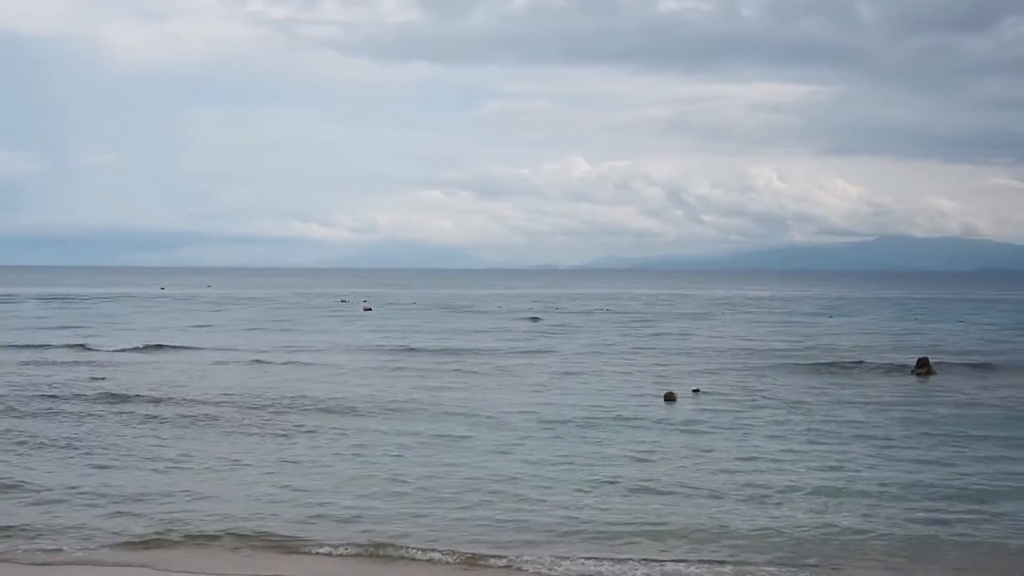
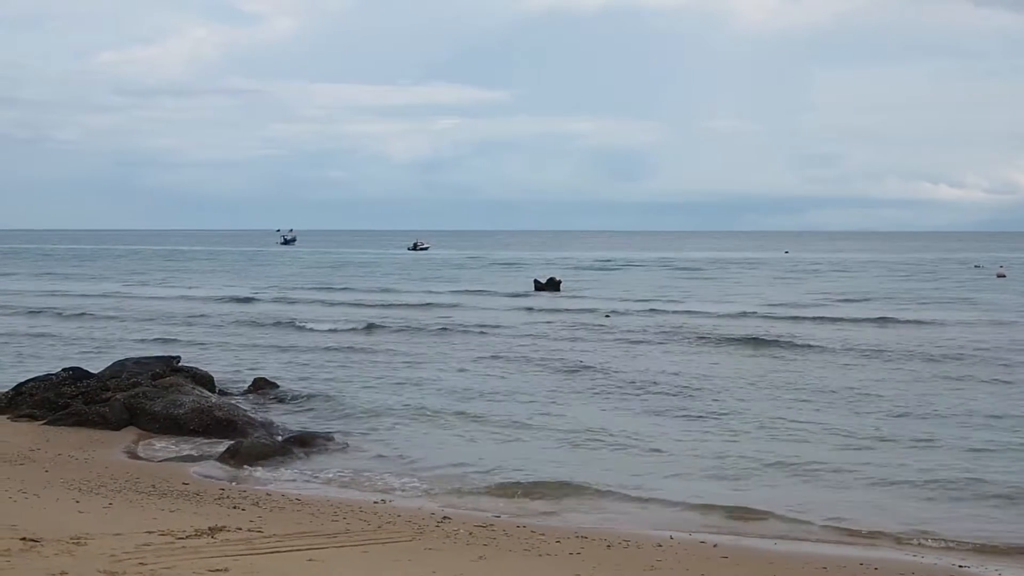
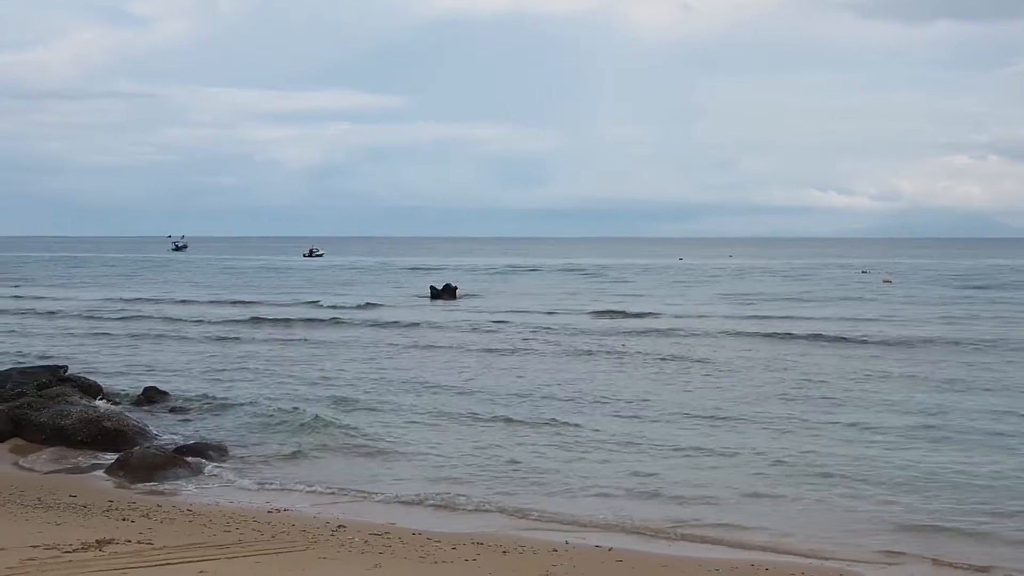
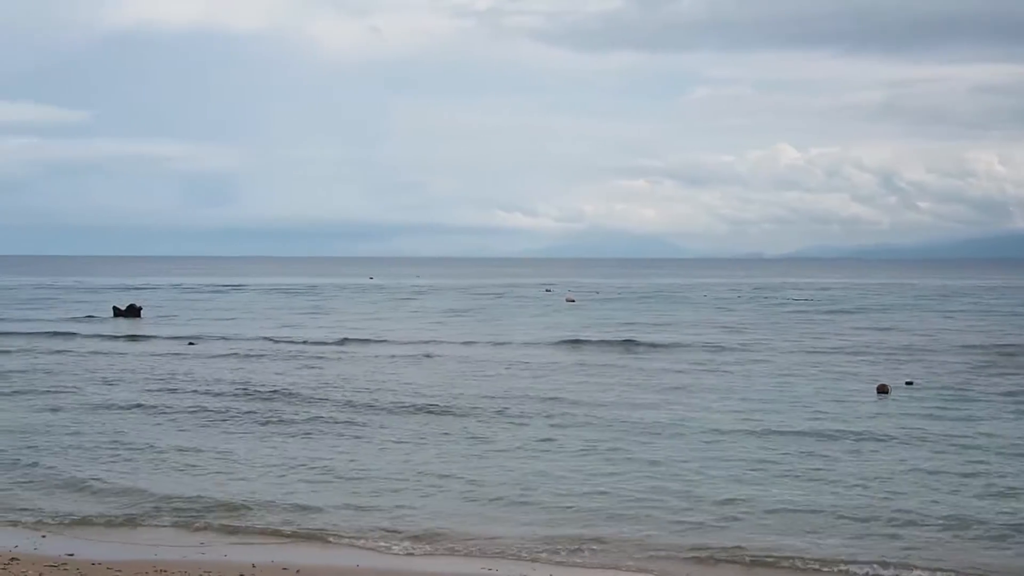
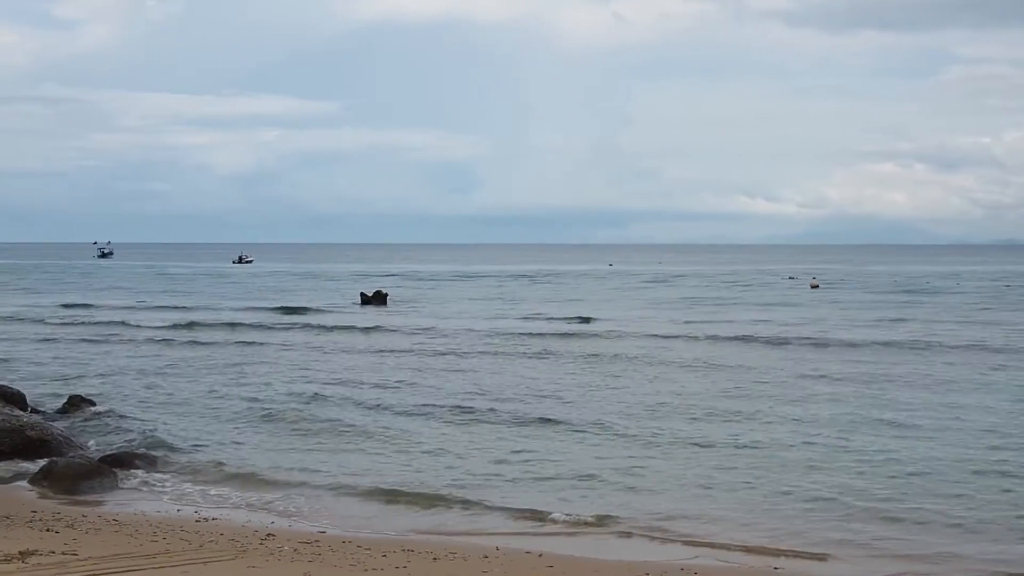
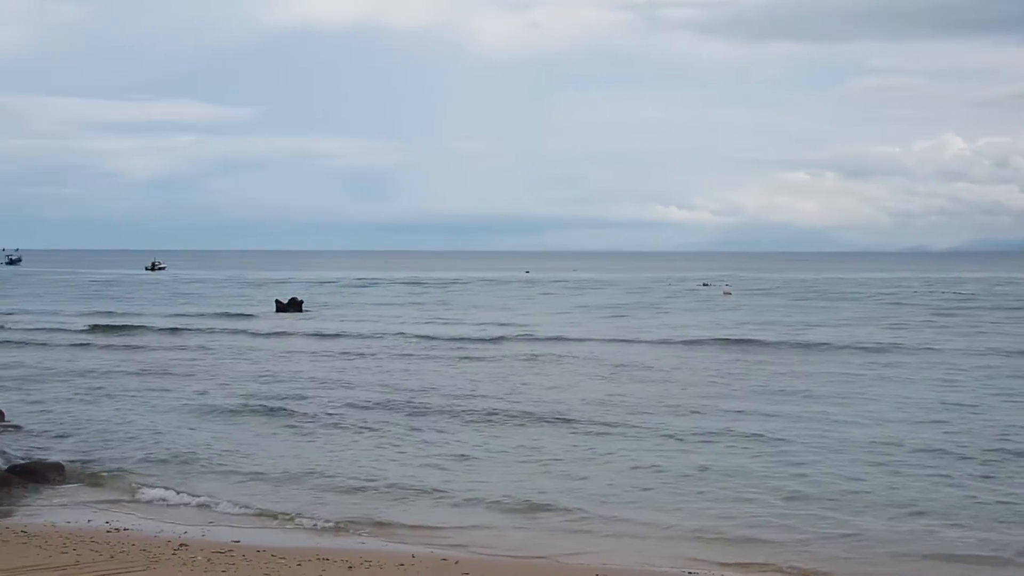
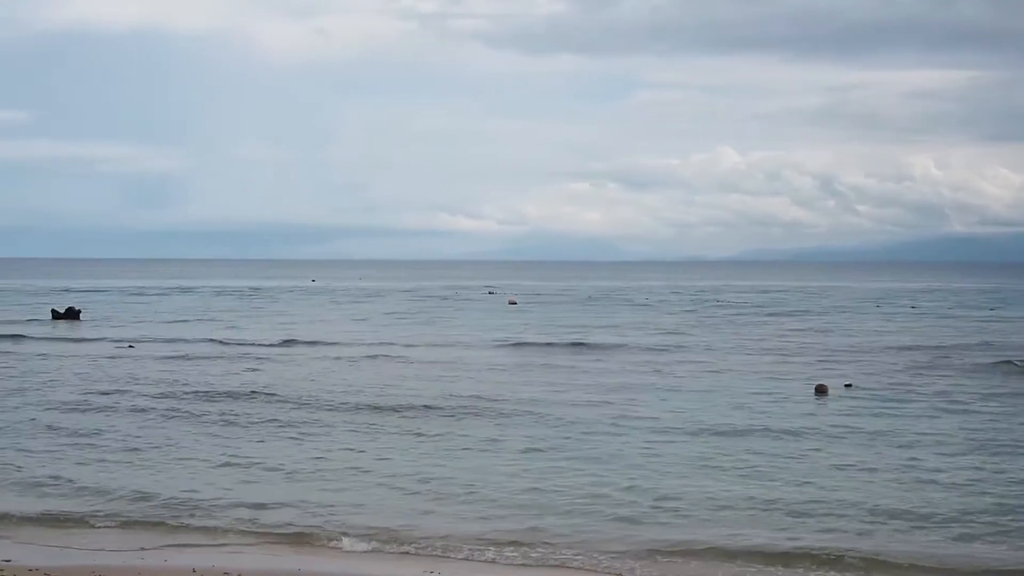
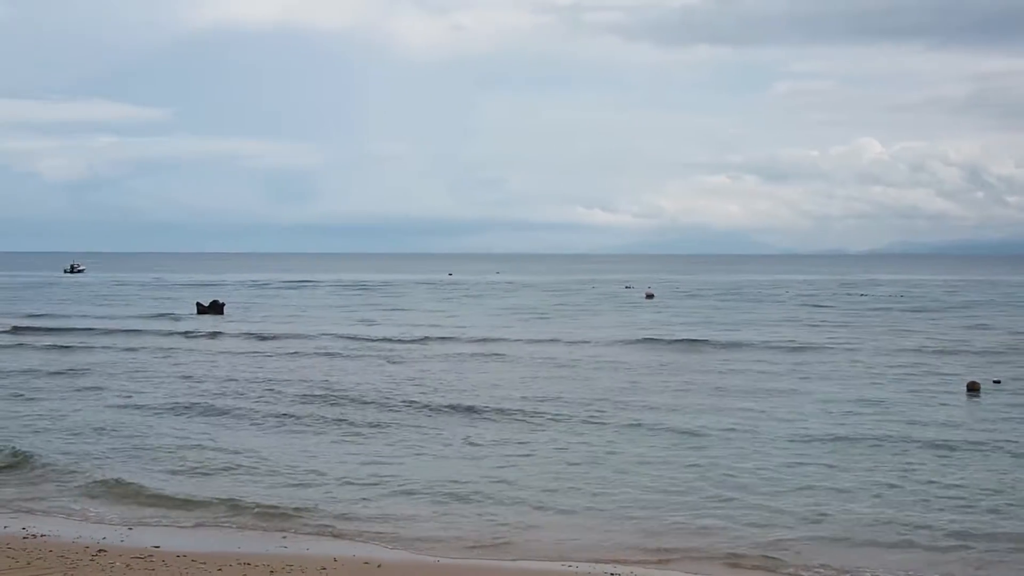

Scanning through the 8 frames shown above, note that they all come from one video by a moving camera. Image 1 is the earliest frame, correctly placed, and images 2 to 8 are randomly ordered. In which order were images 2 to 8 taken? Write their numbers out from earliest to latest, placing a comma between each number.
7, 4, 8, 6, 5, 3, 2
